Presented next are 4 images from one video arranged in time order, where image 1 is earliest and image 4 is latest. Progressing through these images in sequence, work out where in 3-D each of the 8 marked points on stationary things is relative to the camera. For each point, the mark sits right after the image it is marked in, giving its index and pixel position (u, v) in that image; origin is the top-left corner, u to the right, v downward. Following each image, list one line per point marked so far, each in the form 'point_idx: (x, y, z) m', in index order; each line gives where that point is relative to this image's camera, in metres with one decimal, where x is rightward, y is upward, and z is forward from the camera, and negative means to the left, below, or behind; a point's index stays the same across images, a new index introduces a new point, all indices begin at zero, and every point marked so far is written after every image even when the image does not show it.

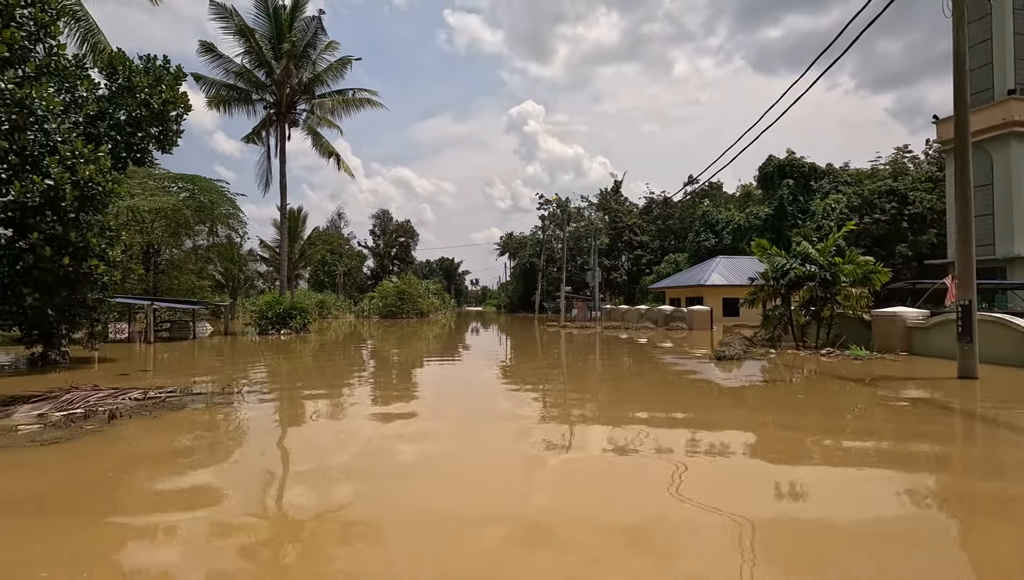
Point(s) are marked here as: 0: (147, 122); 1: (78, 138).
0: (-8.7, +4.0, +12.8) m
1: (-9.2, +3.2, +11.4) m
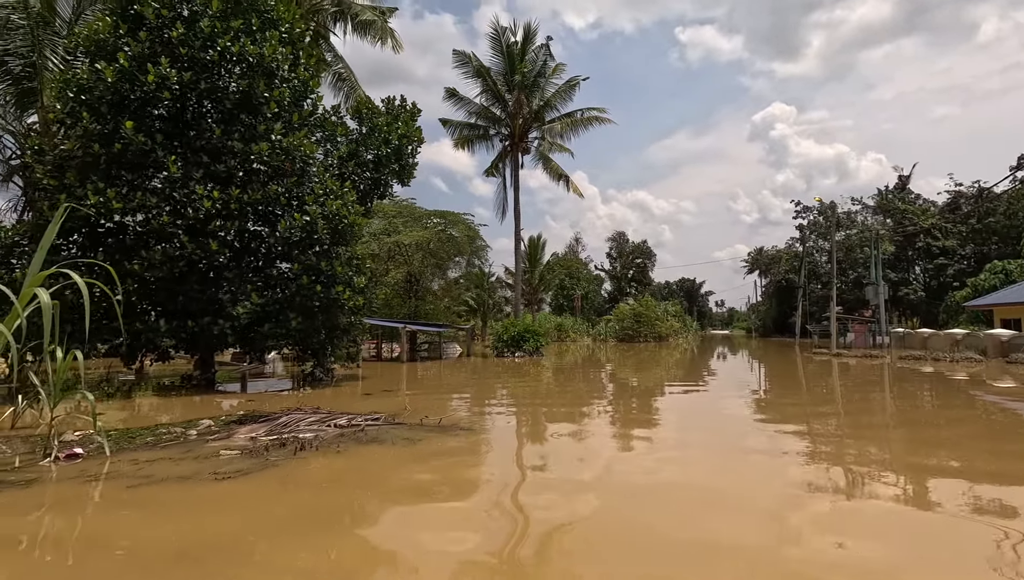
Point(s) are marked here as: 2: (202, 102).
0: (-3.2, +3.4, +13.8) m
1: (-4.2, +2.7, +12.7) m
2: (-6.2, +3.7, +10.7) m
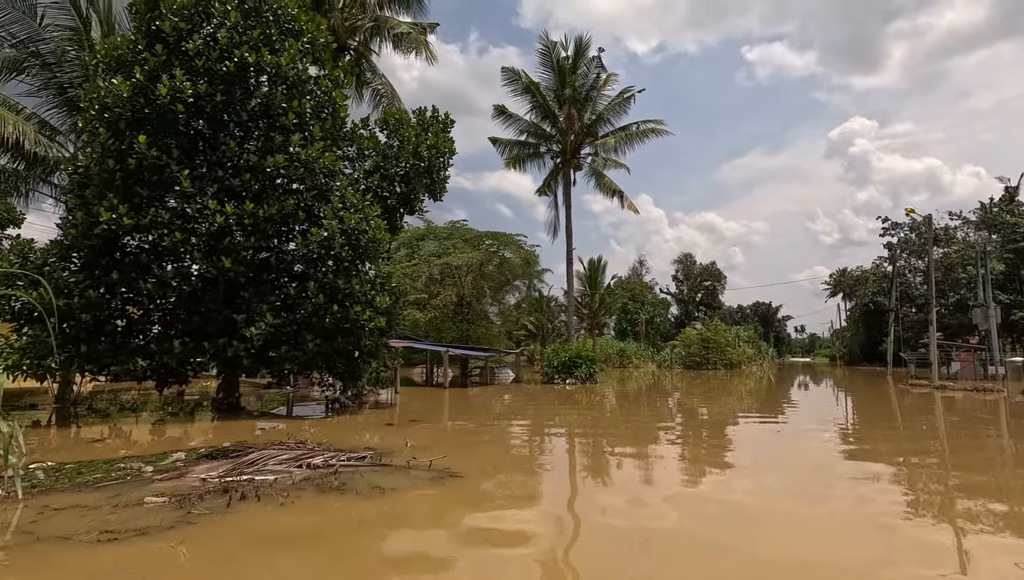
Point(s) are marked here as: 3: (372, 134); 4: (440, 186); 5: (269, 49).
0: (-2.3, +2.9, +13.0) m
1: (-3.5, +2.2, +12.0) m
2: (-5.7, +3.4, +10.4) m
3: (-3.4, +3.7, +12.8) m
4: (-1.8, +2.6, +13.4) m
5: (-4.8, +4.8, +10.7) m
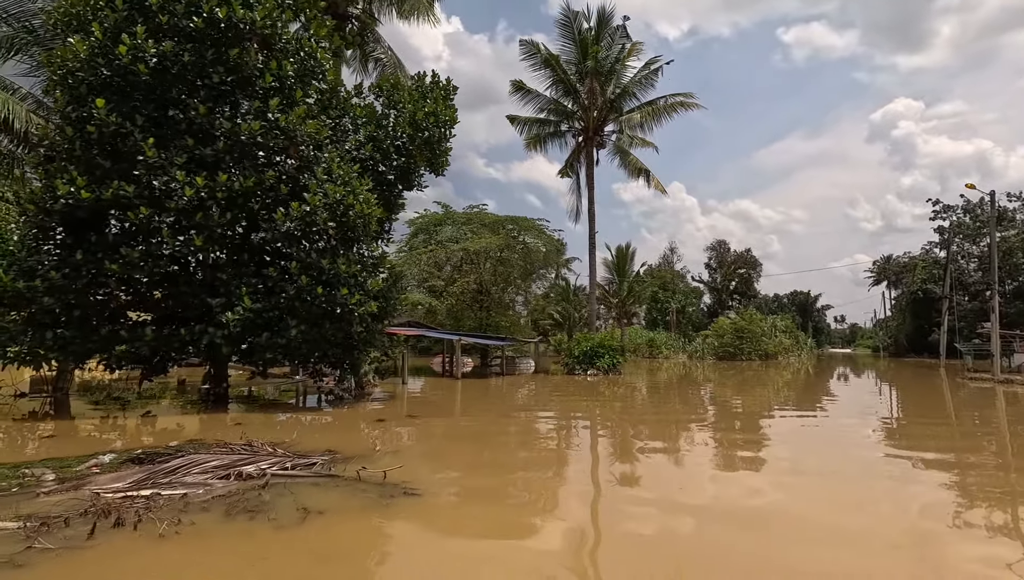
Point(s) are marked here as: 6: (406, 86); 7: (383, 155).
0: (-2.1, +3.3, +11.8) m
1: (-3.4, +2.6, +10.9) m
2: (-5.6, +3.7, +9.4) m
3: (-3.2, +4.1, +11.7) m
4: (-1.6, +3.0, +12.2) m
5: (-4.8, +5.1, +9.7) m
6: (-2.4, +4.7, +12.3) m
7: (-2.9, +3.0, +11.8) m
